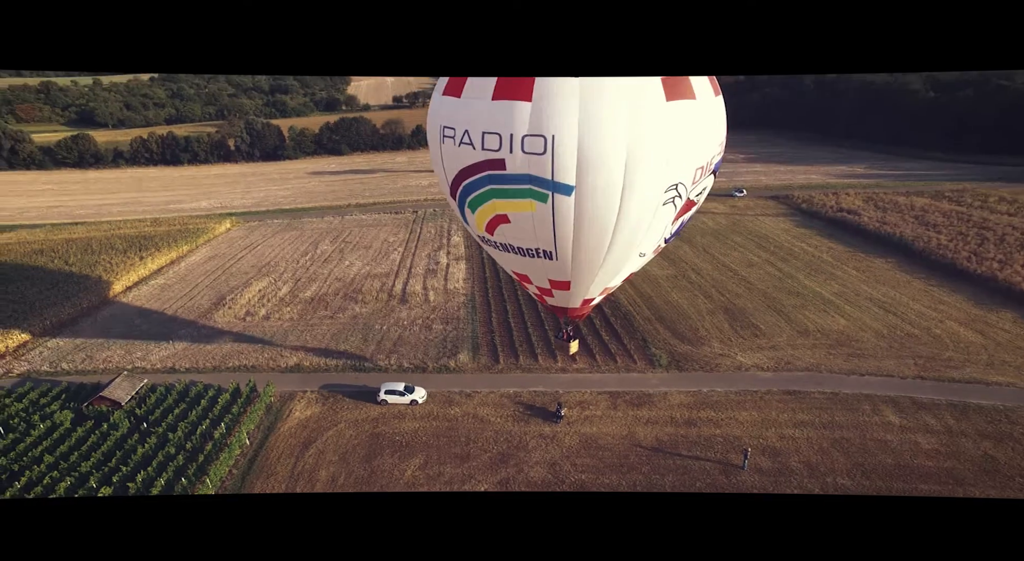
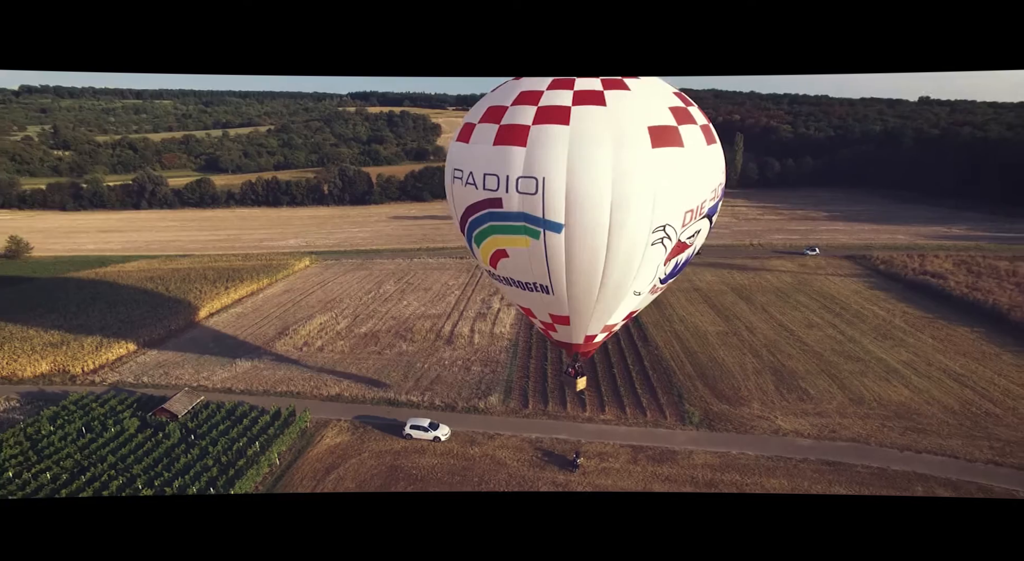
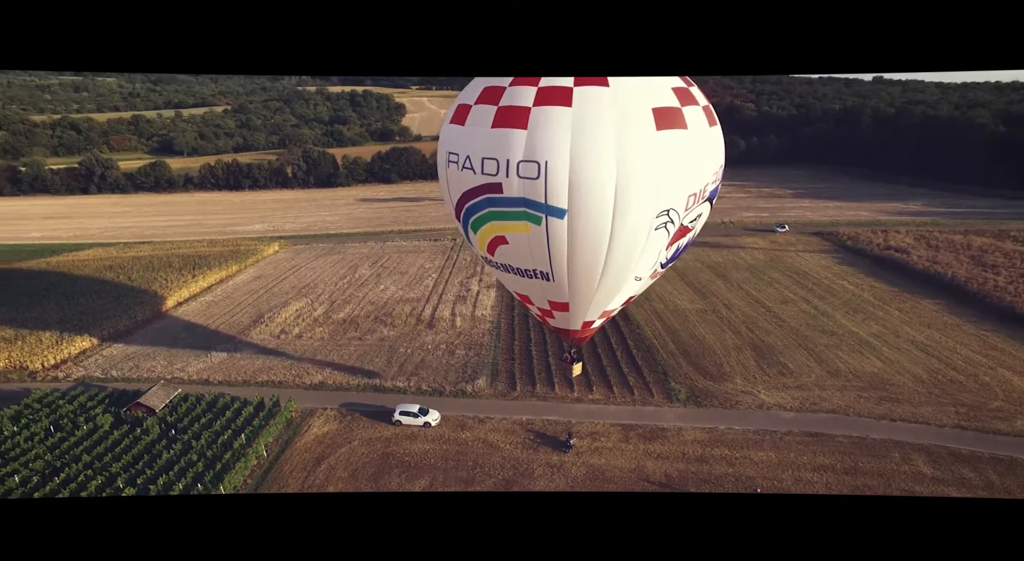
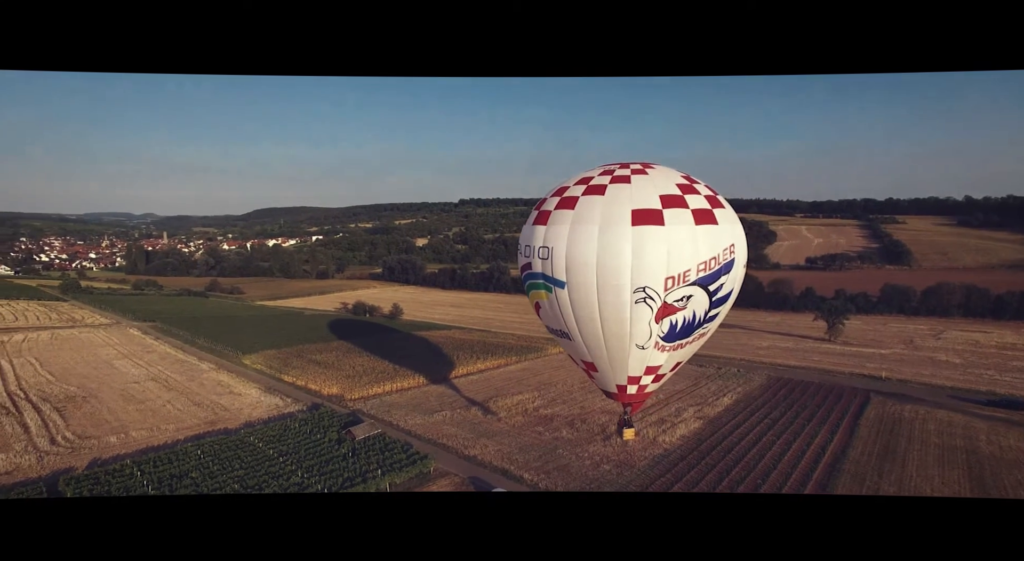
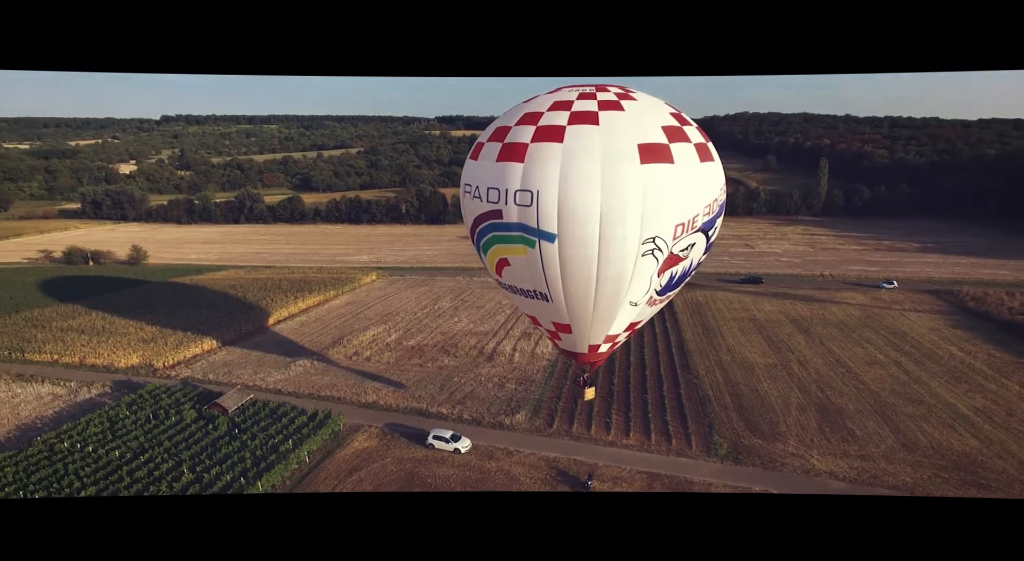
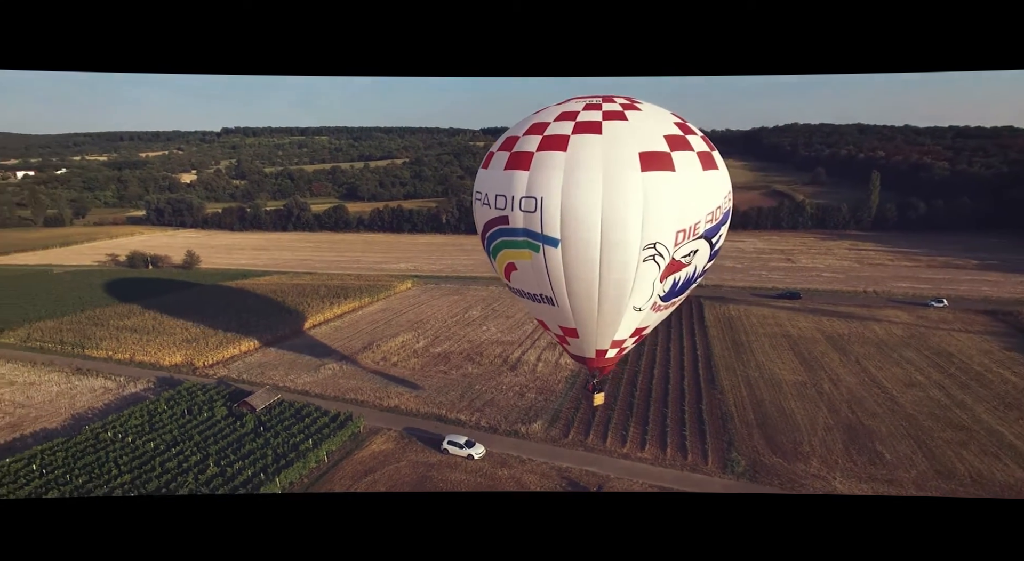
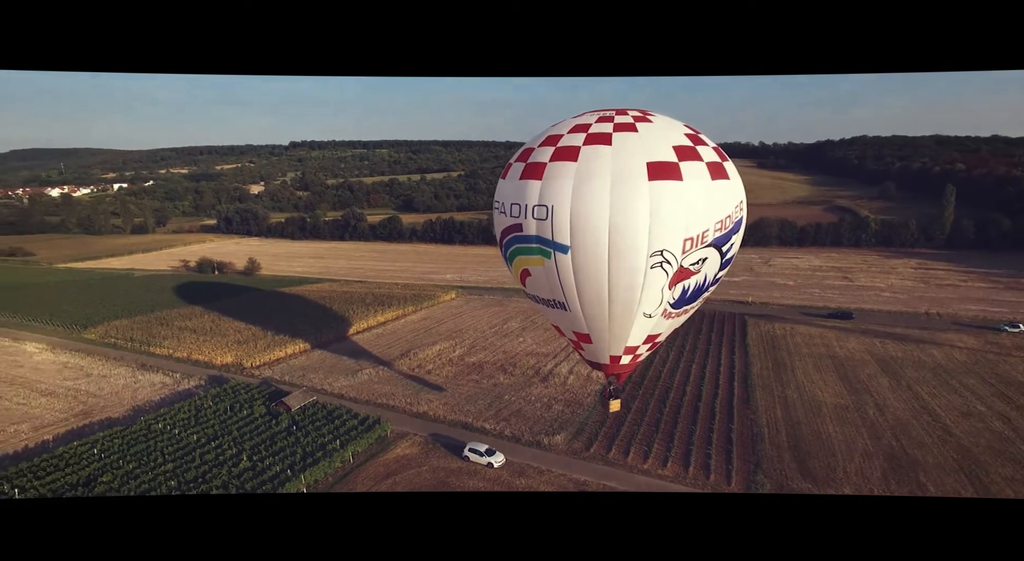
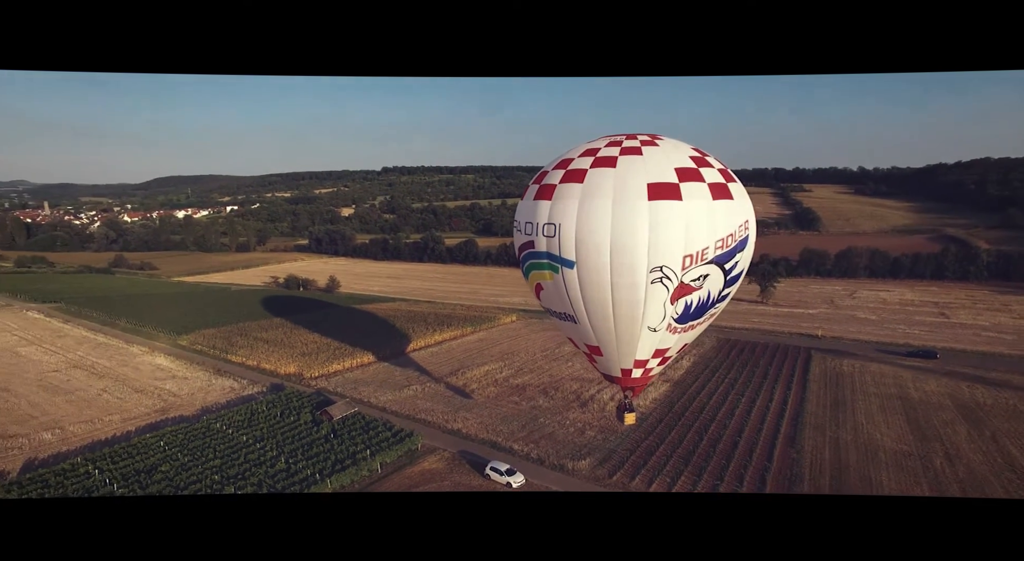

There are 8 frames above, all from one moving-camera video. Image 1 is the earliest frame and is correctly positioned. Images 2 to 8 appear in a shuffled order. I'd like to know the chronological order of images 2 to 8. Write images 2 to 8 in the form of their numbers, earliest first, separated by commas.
3, 2, 5, 6, 7, 8, 4
